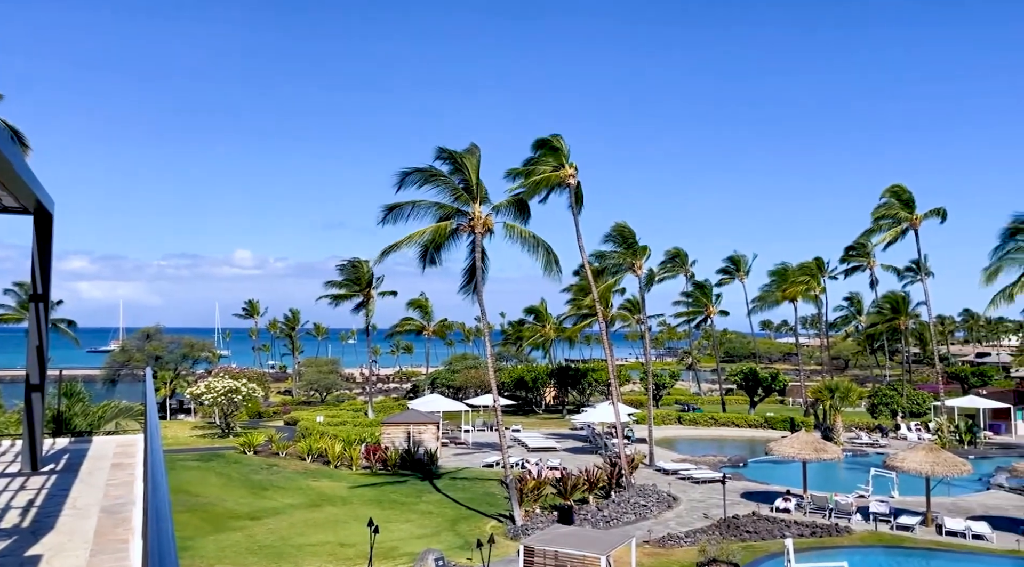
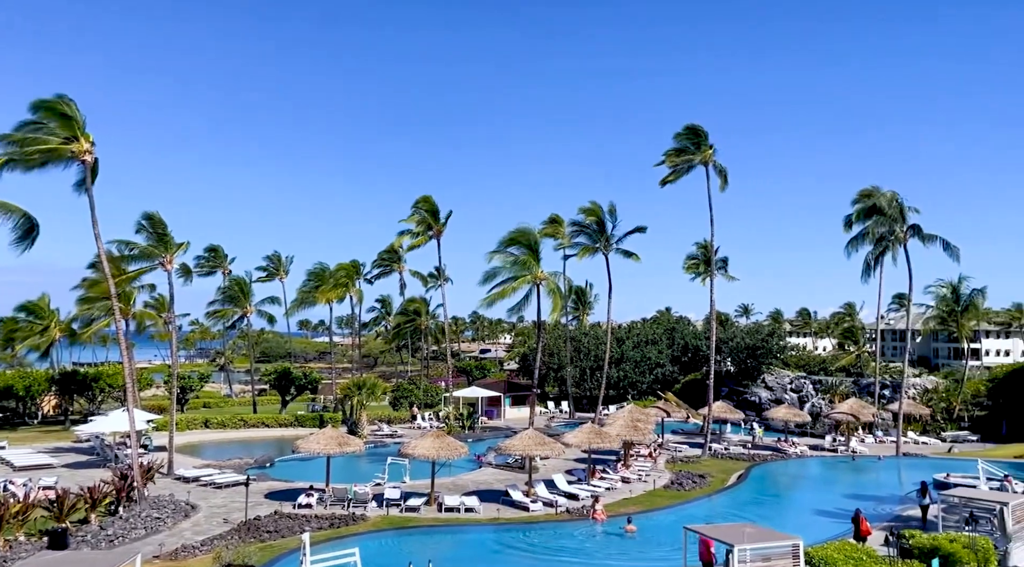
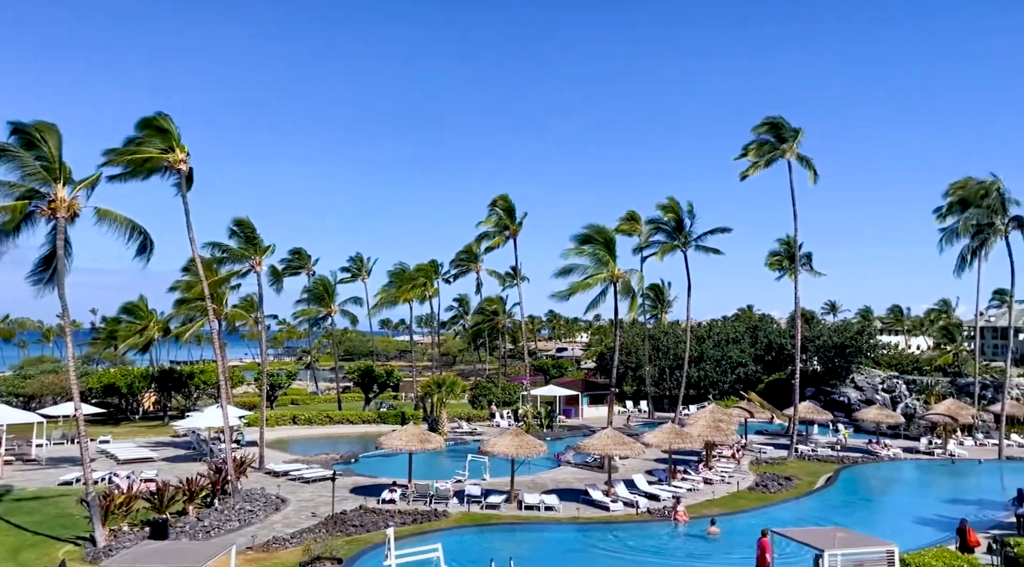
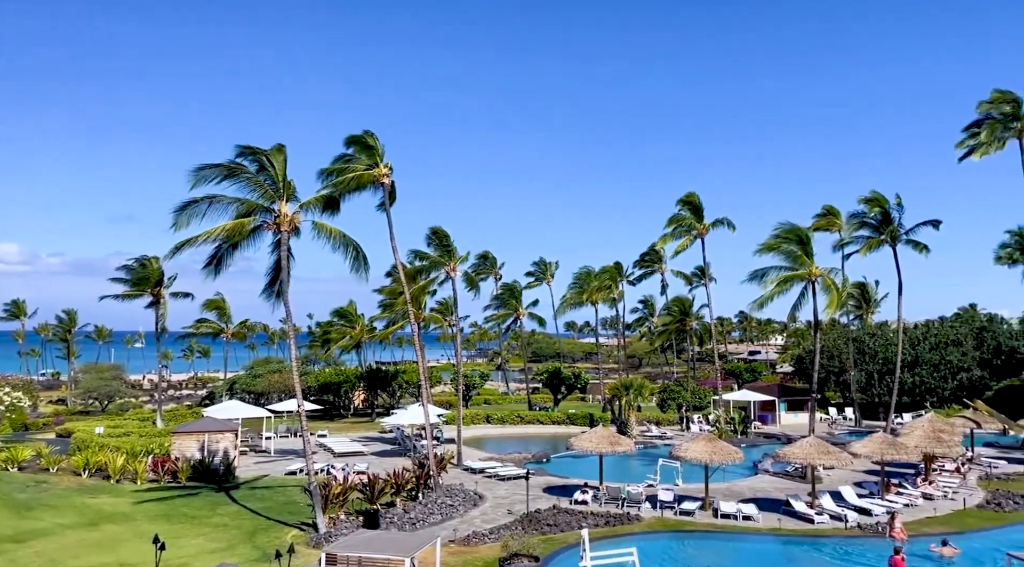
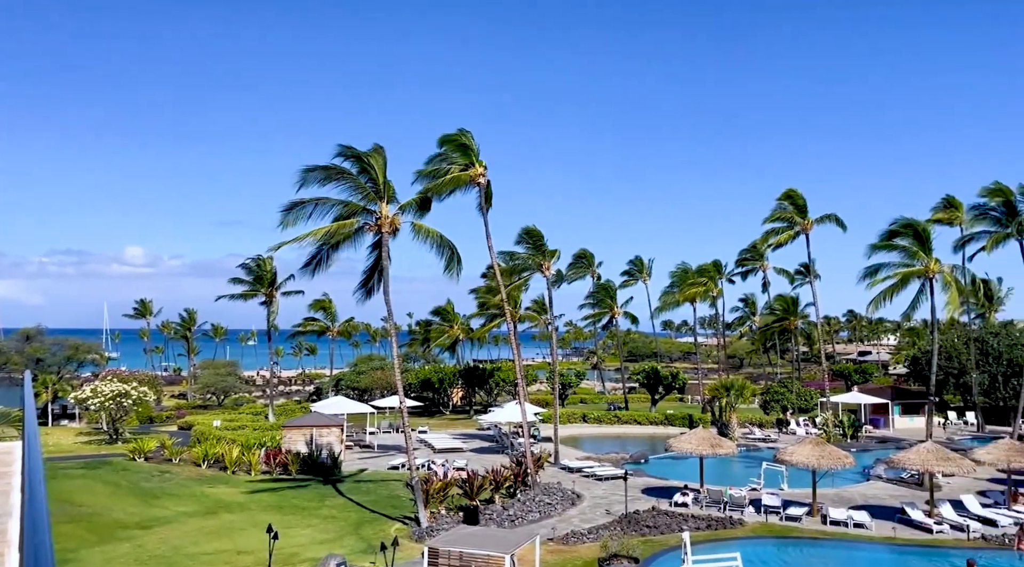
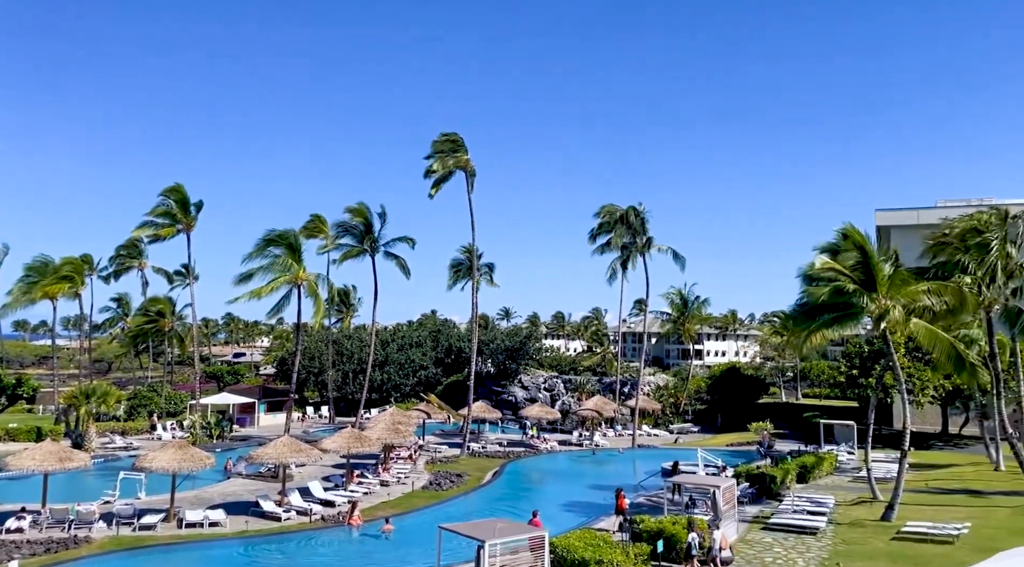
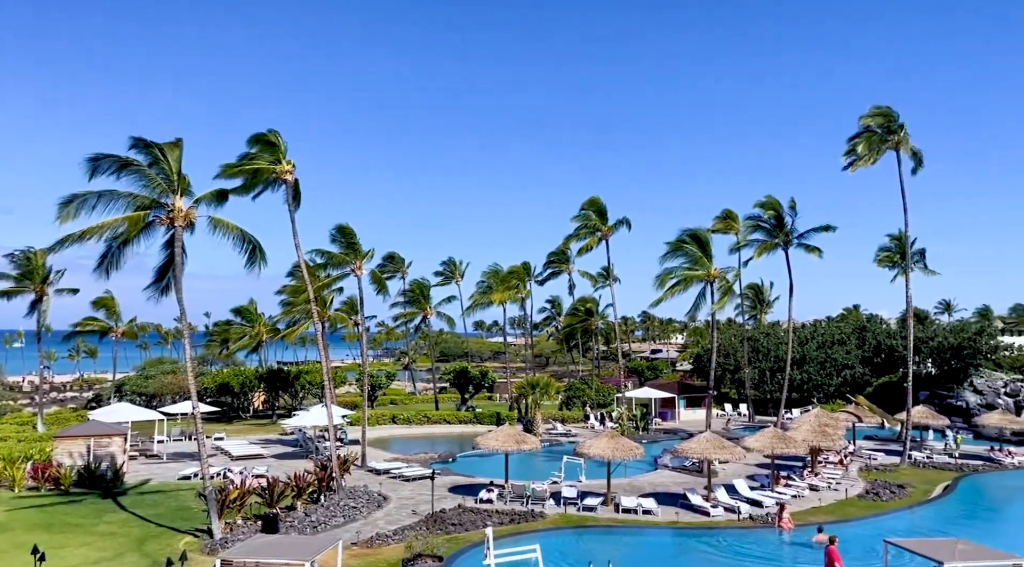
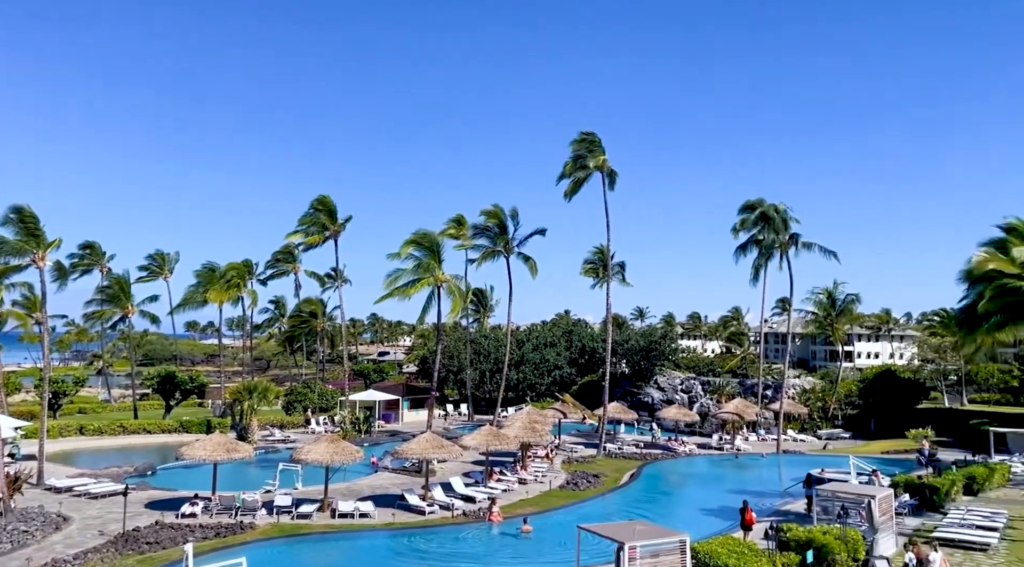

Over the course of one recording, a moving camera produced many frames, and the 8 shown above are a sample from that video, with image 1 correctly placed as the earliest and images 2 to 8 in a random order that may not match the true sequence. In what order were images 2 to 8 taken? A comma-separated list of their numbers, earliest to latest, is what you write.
5, 4, 7, 3, 2, 8, 6
